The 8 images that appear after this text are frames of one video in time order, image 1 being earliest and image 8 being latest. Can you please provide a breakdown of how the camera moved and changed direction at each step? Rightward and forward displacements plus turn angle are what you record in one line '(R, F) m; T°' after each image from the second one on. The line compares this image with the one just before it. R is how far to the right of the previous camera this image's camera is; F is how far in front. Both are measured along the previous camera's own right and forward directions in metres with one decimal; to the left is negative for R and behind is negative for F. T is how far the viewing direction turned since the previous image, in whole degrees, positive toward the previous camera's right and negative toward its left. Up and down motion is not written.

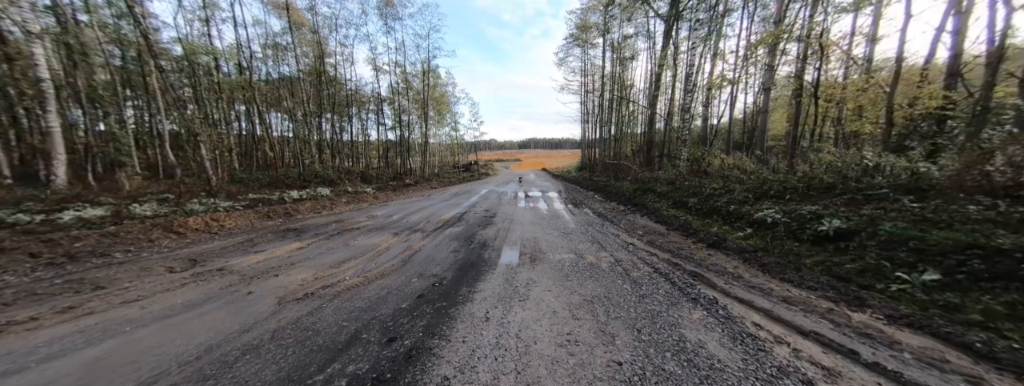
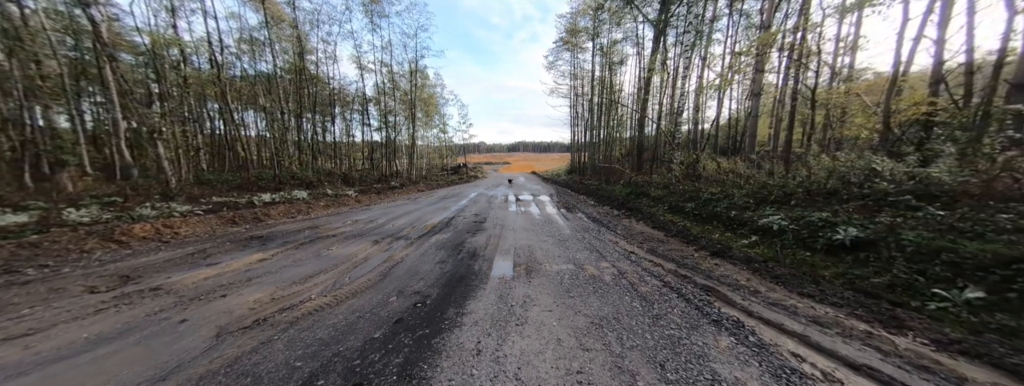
(-0.1, +0.5) m; +2°
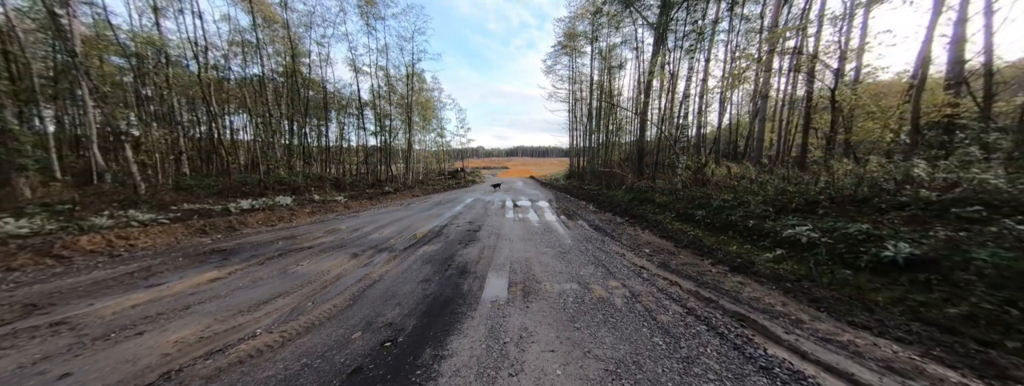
(+0.1, +0.6) m; 0°
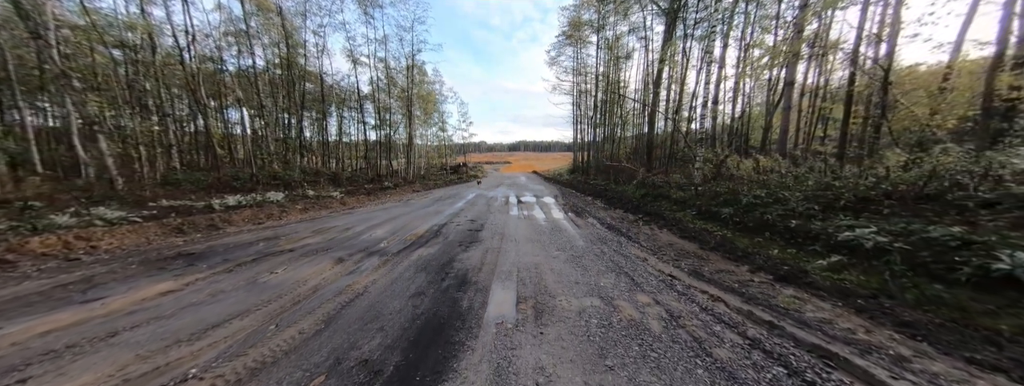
(-0.1, +0.7) m; -1°
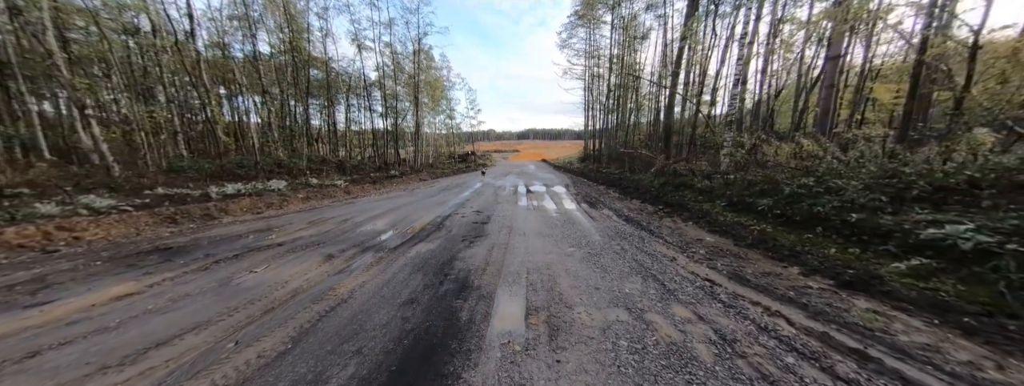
(0.0, +0.6) m; -2°
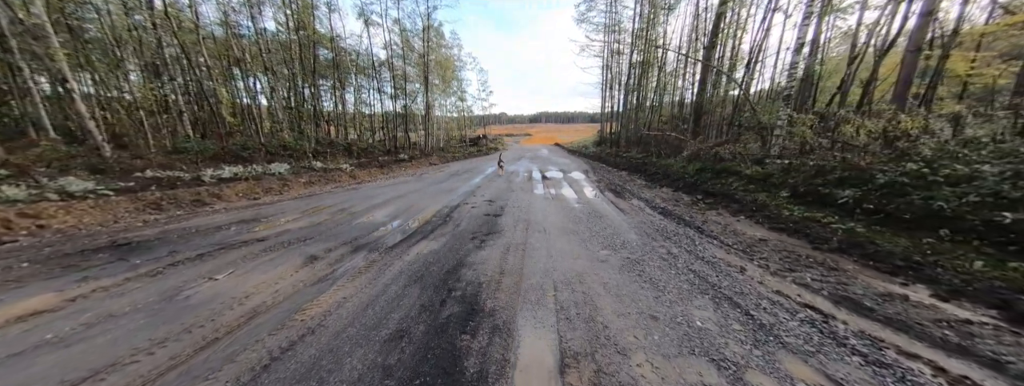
(-0.1, +0.9) m; -2°
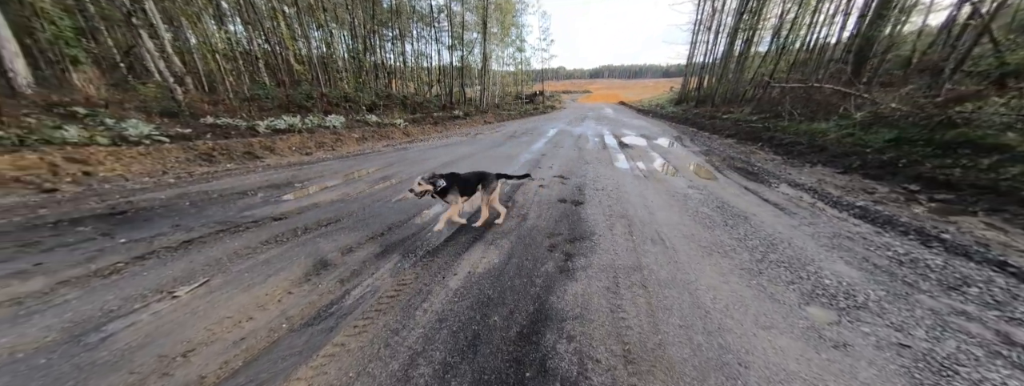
(-0.6, +1.7) m; -11°
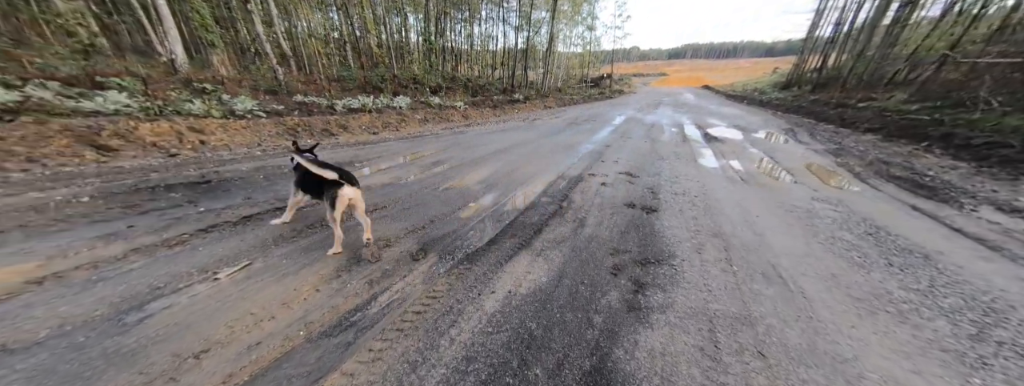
(-0.1, +0.5) m; -12°
